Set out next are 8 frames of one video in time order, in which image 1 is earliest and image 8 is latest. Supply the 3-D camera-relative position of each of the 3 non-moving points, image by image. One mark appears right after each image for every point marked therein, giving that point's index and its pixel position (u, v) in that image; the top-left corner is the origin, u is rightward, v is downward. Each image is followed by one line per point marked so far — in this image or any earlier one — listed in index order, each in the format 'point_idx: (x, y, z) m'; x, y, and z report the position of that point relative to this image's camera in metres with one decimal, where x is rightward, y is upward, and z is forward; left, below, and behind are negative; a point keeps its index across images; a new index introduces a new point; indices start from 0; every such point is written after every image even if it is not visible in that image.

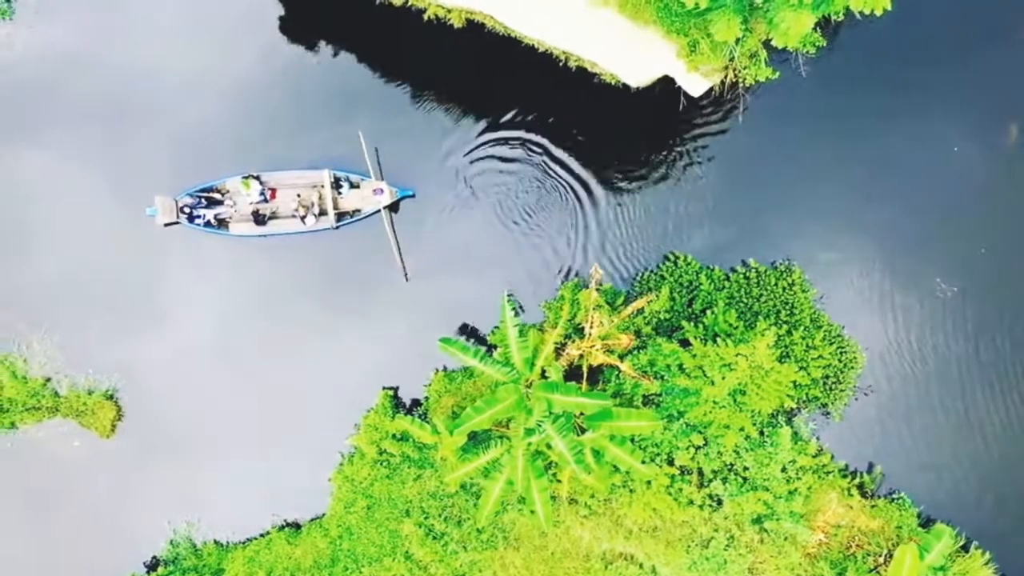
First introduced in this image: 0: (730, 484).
0: (+3.4, -3.1, +12.1) m
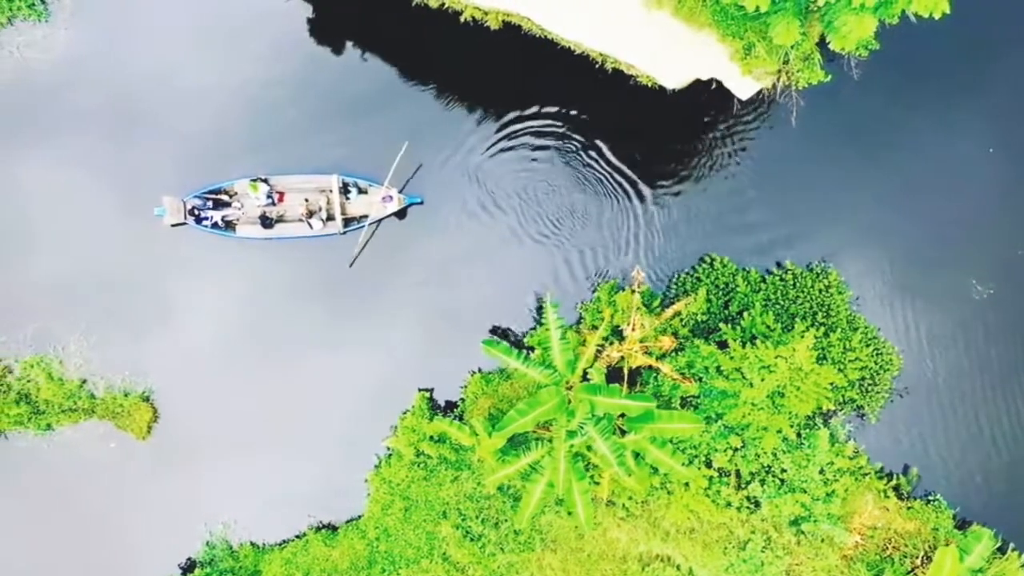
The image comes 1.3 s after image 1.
0: (+4.0, -3.1, +12.1) m
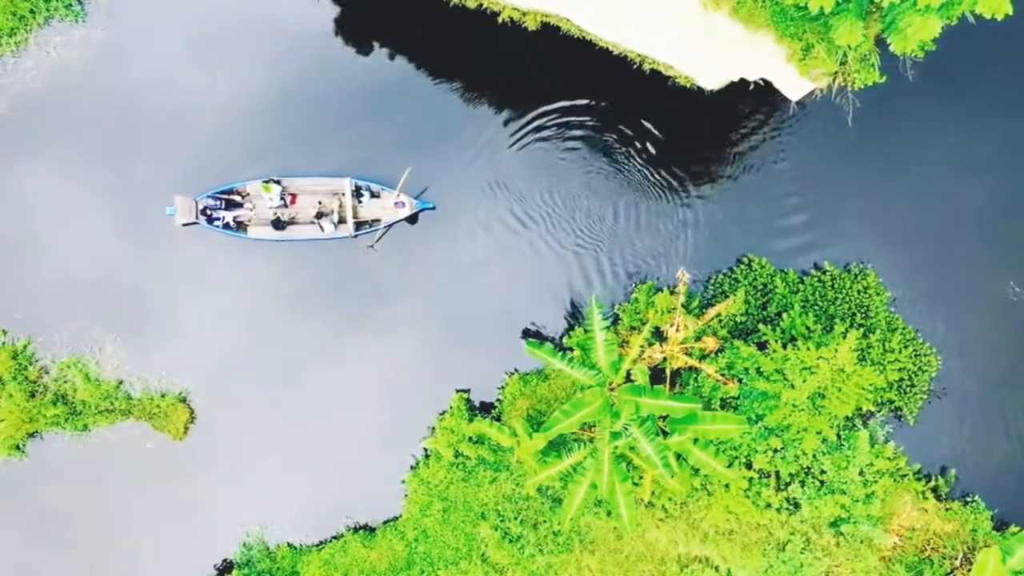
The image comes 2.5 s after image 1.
0: (+4.7, -3.2, +12.1) m
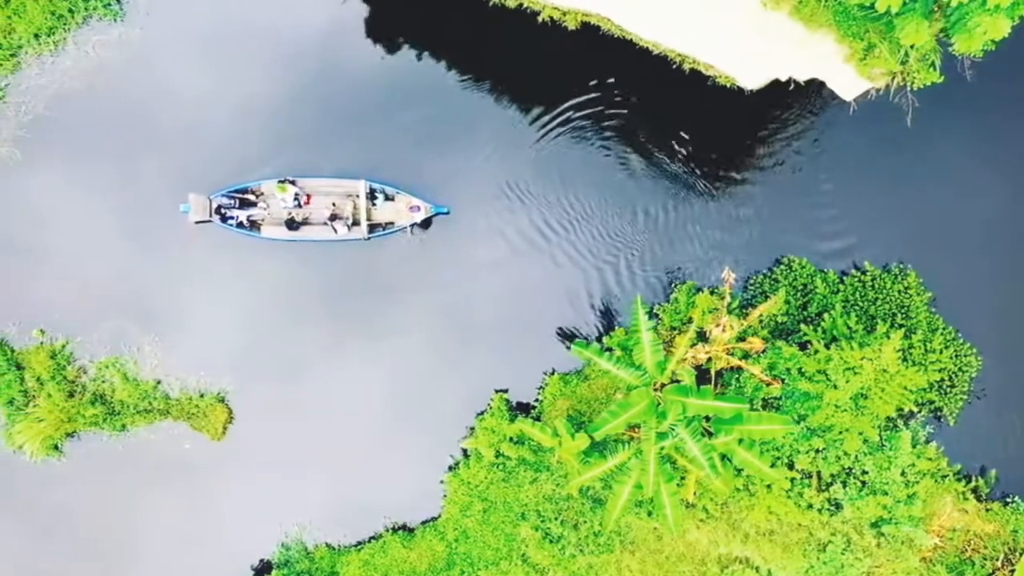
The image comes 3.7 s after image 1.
0: (+5.3, -3.2, +12.1) m
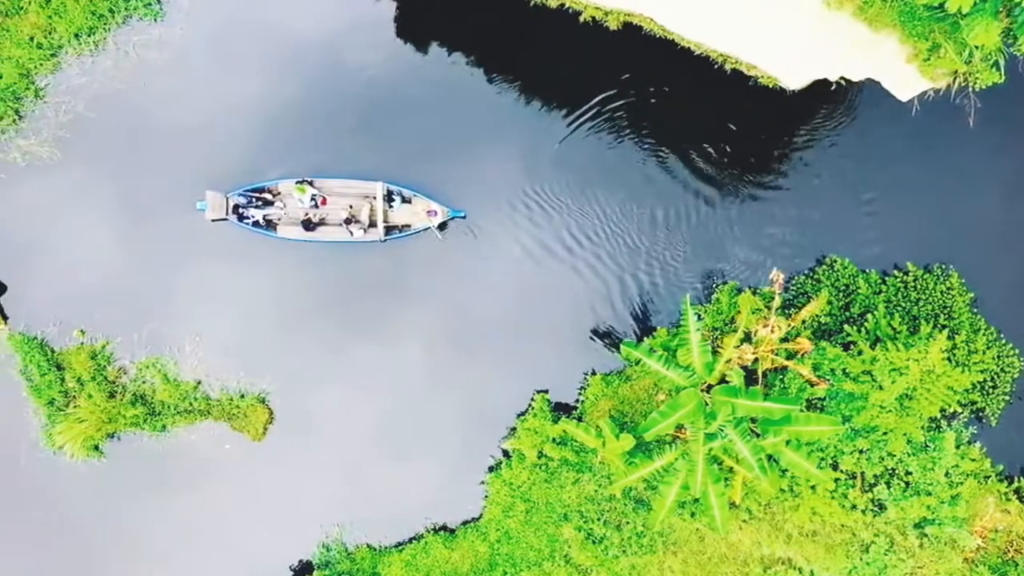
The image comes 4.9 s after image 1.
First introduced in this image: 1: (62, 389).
0: (+6.0, -3.2, +12.0) m
1: (-7.5, -1.7, +12.8) m
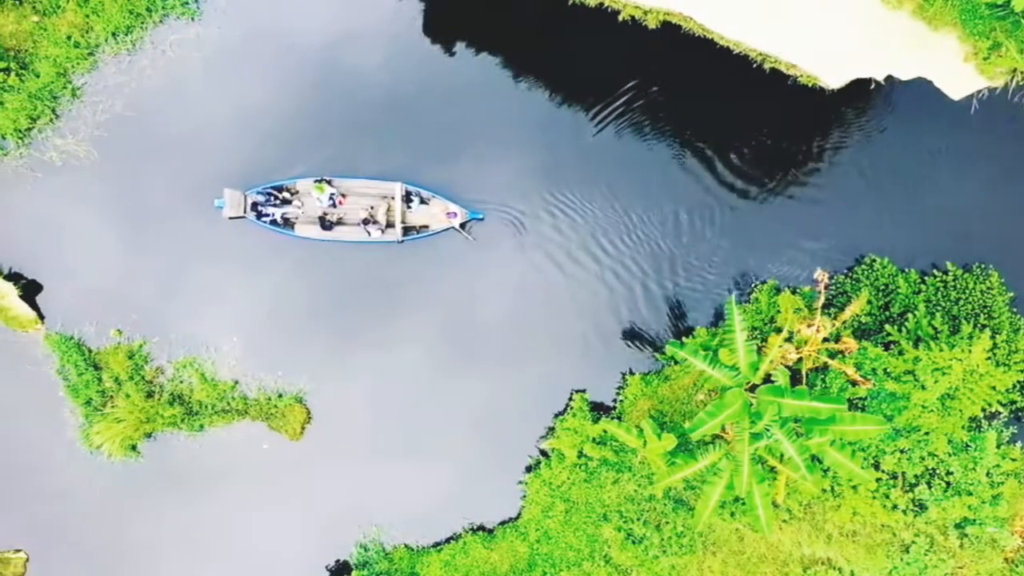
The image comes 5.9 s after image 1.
0: (+6.7, -3.2, +12.0) m
1: (-6.9, -1.7, +12.7) m
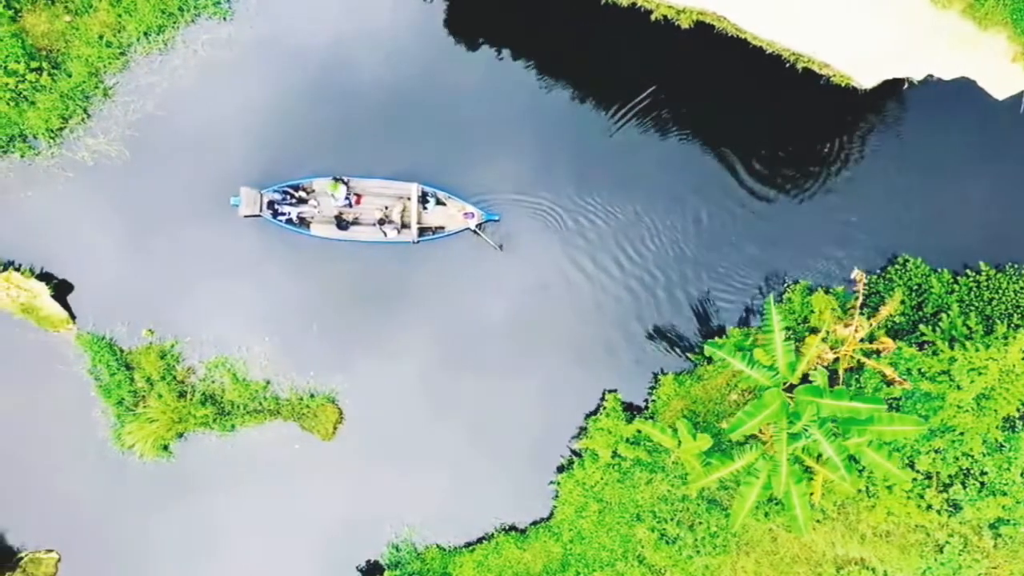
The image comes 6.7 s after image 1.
0: (+7.2, -3.2, +12.0) m
1: (-6.3, -1.7, +12.7) m
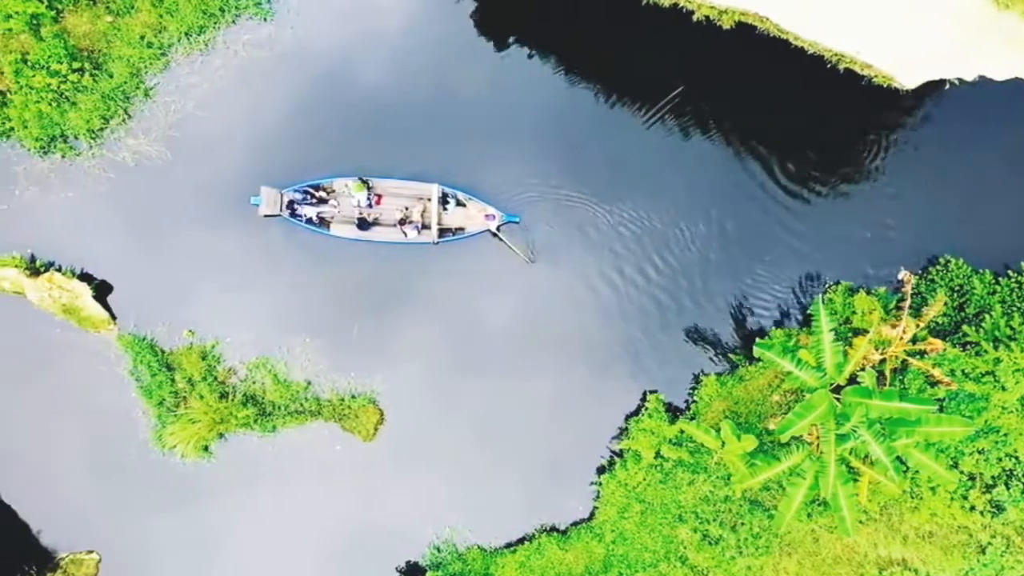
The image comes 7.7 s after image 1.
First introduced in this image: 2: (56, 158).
0: (+7.9, -3.2, +12.0) m
1: (-5.7, -1.7, +12.7) m
2: (-7.7, +2.2, +12.8) m
